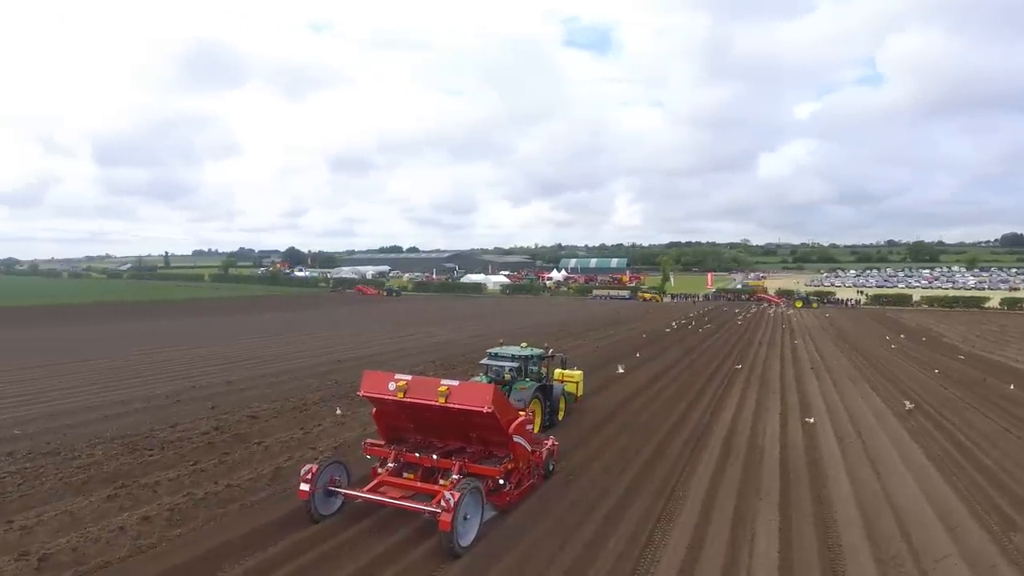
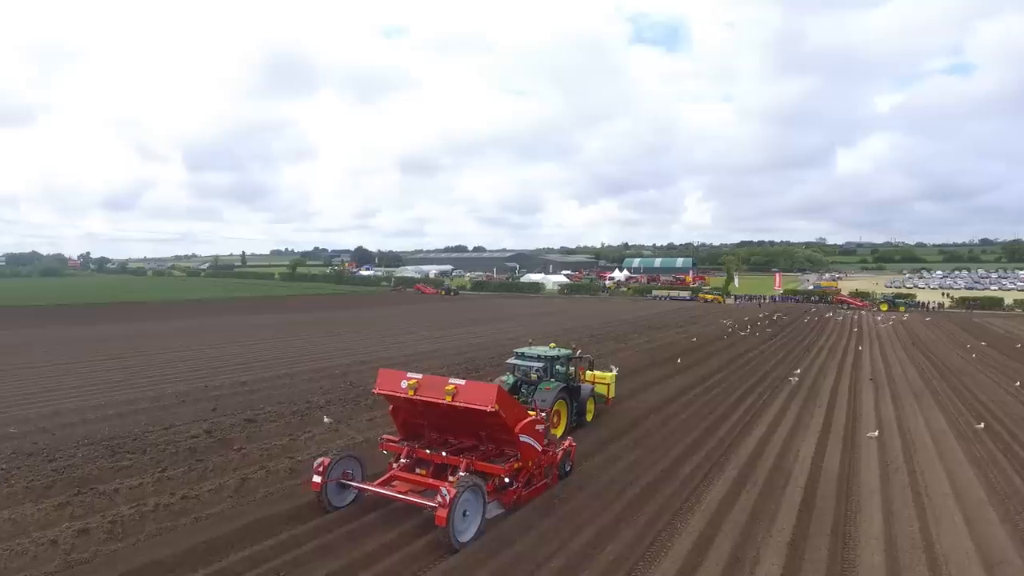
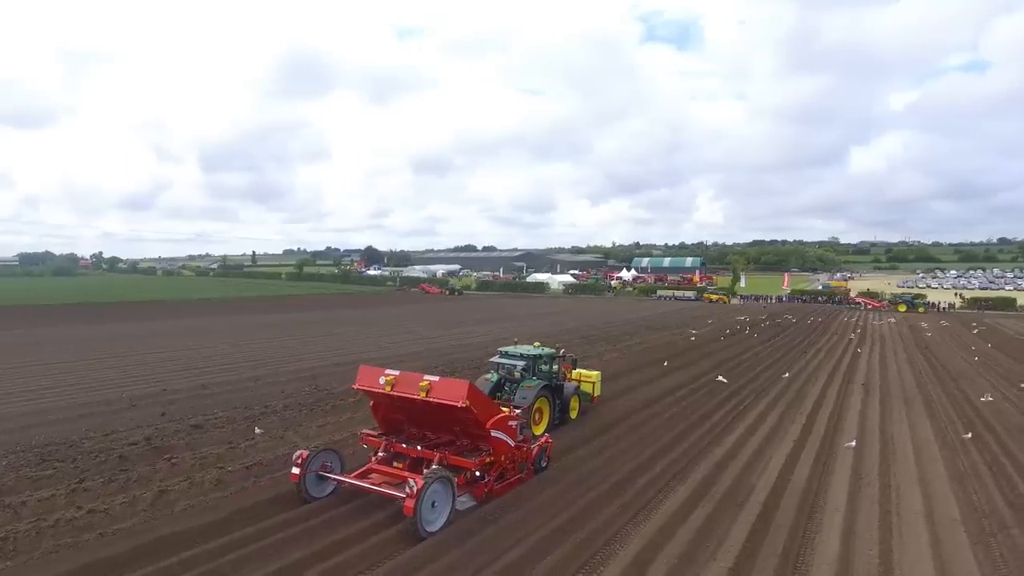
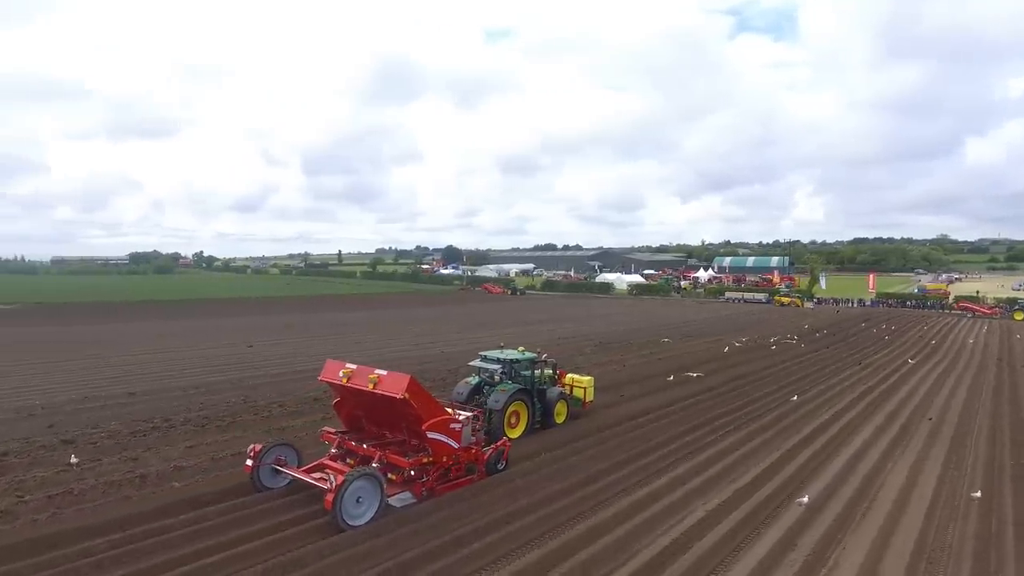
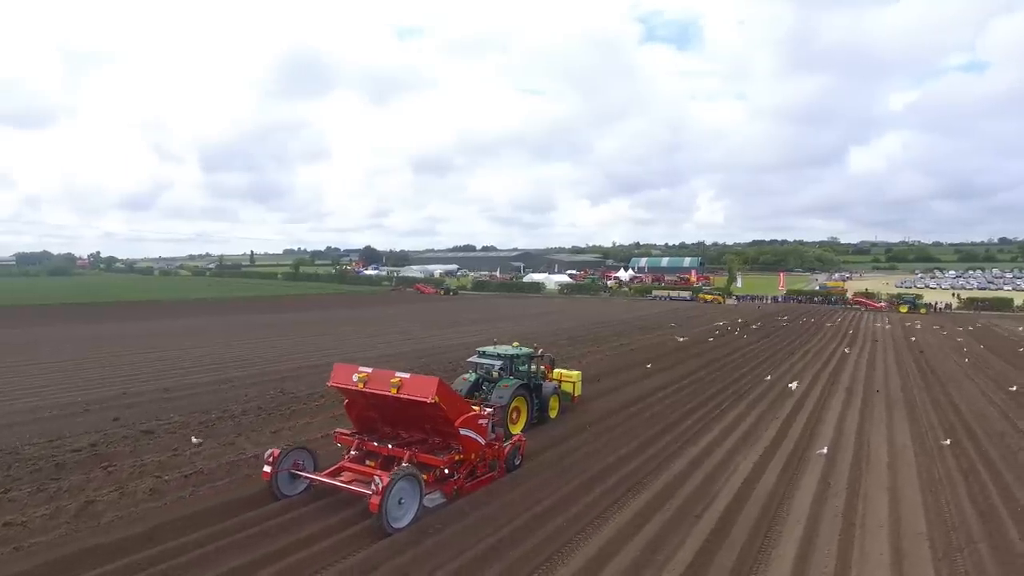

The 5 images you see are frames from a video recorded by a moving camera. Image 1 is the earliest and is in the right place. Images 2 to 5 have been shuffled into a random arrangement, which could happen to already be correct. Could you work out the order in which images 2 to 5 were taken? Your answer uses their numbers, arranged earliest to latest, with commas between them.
2, 3, 5, 4
